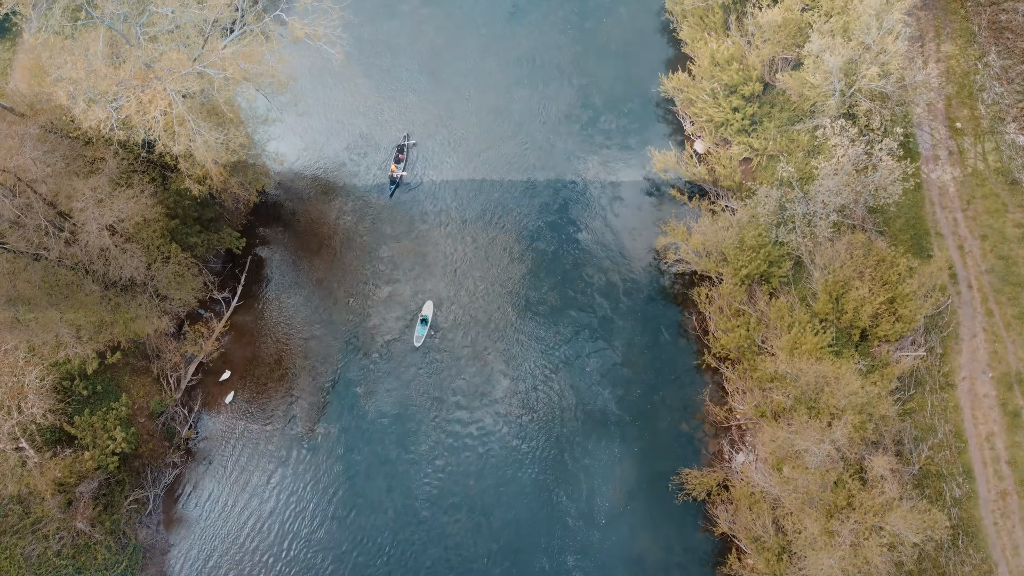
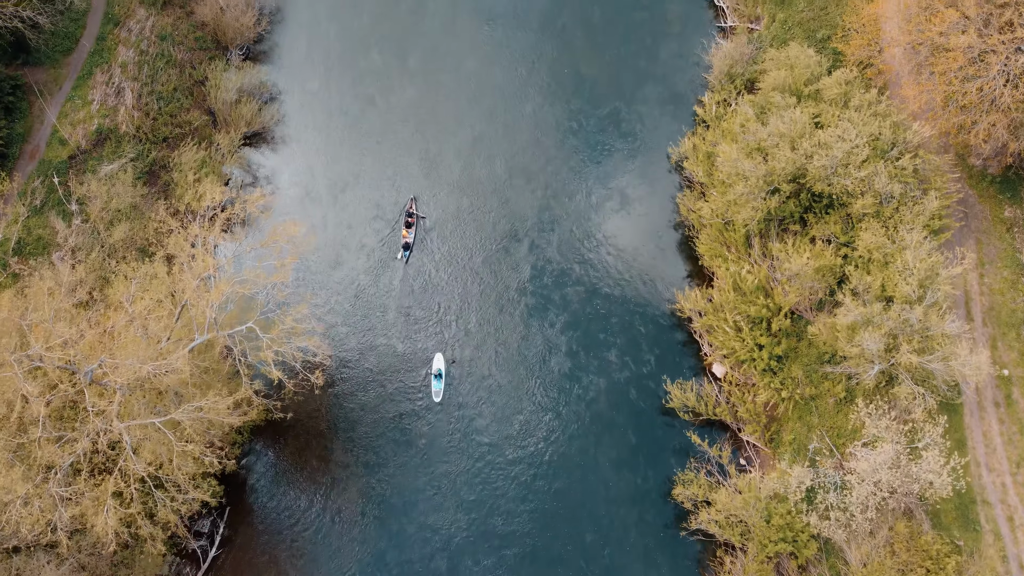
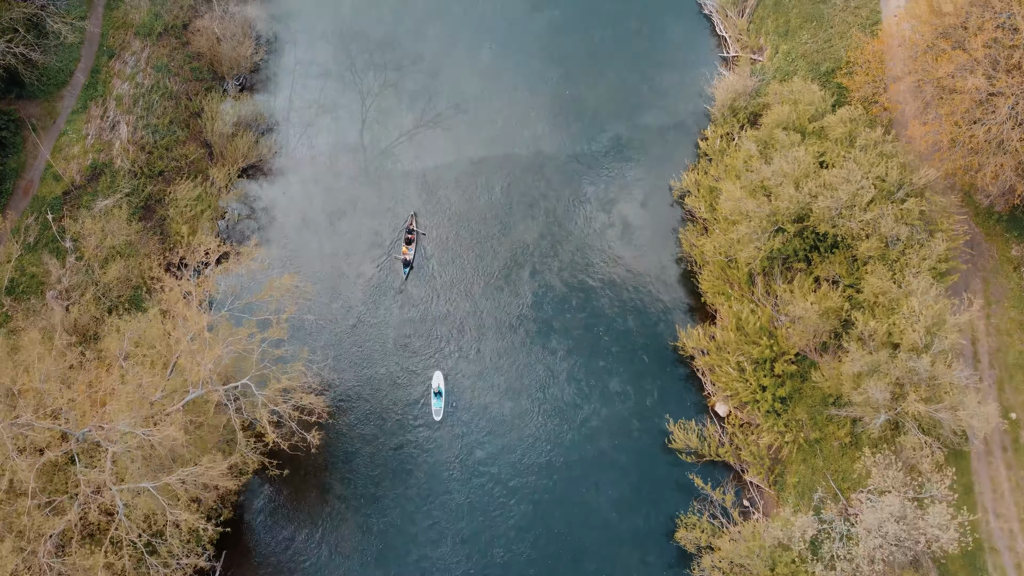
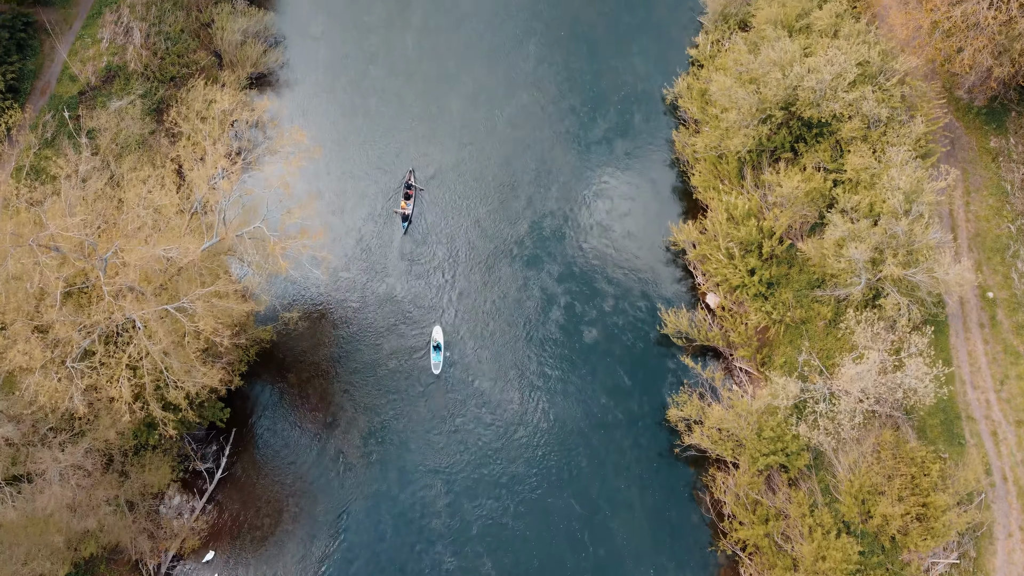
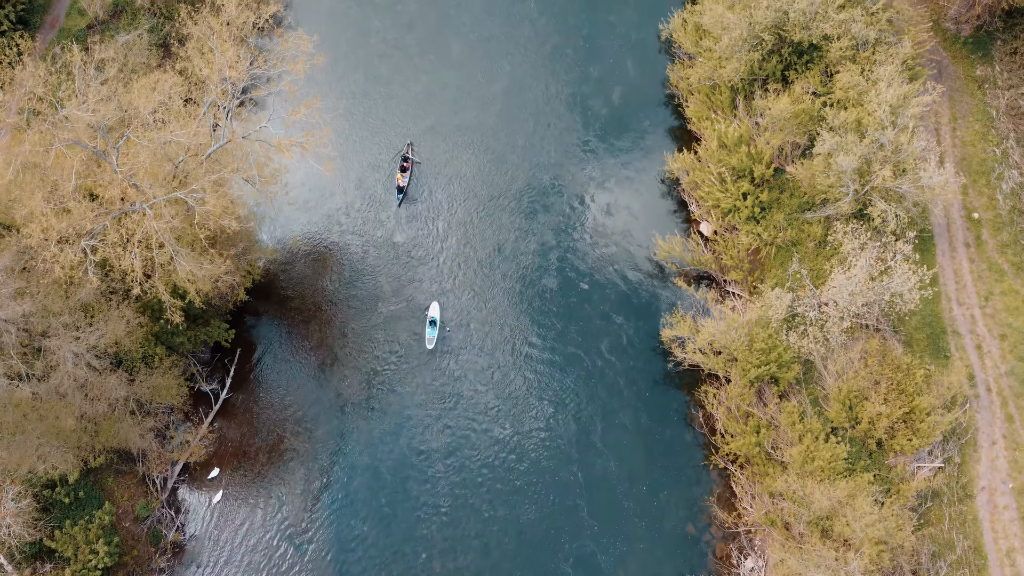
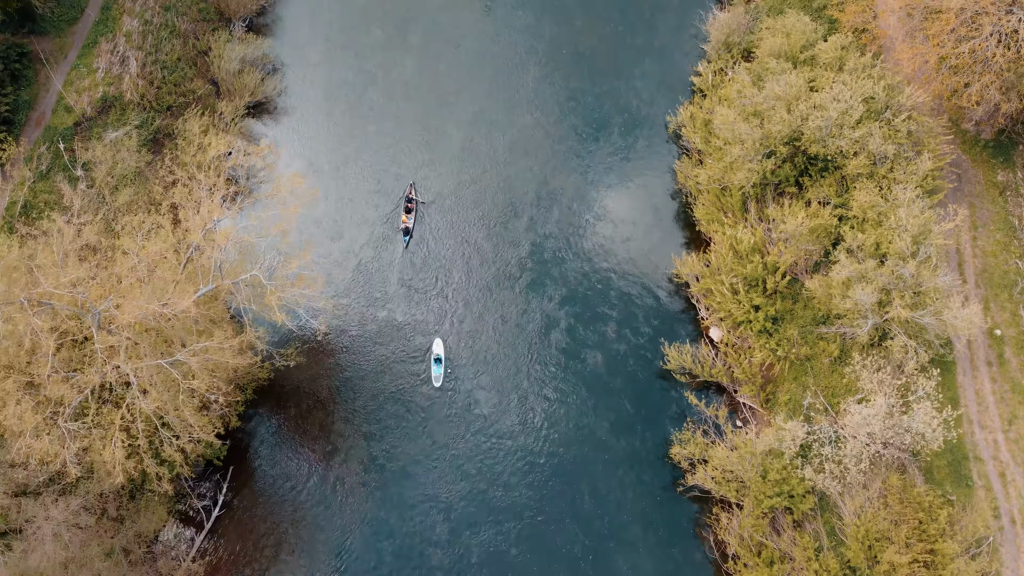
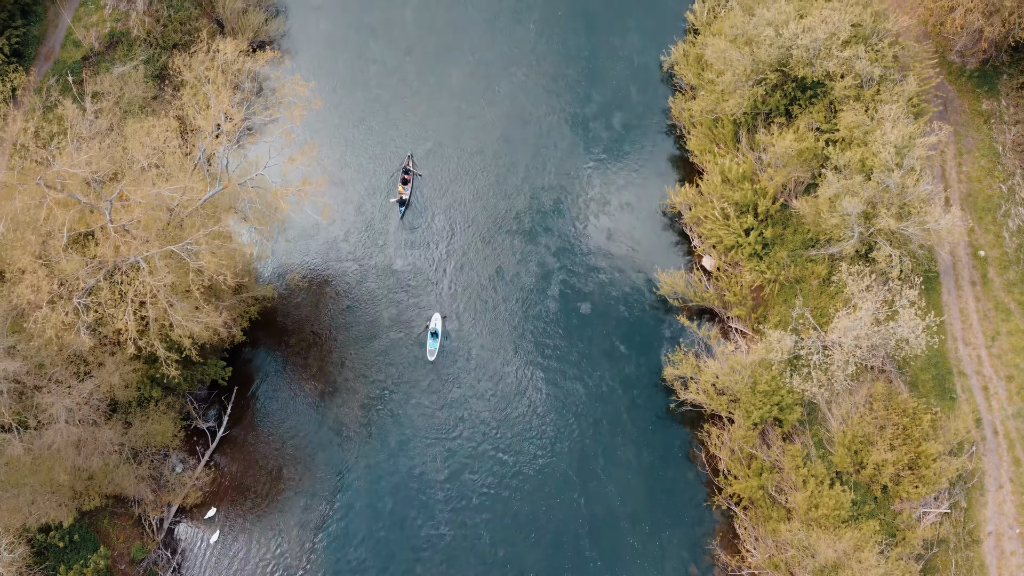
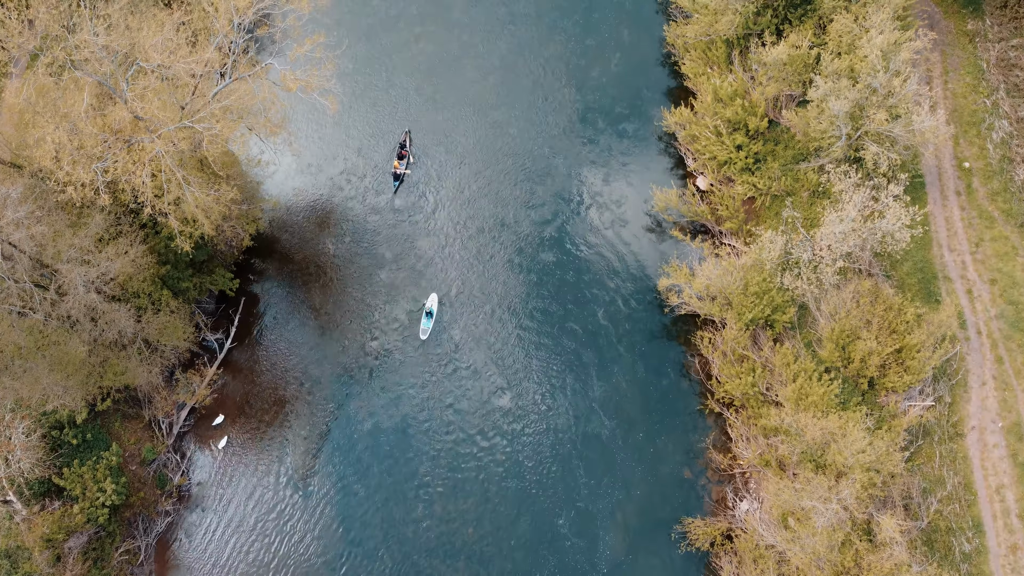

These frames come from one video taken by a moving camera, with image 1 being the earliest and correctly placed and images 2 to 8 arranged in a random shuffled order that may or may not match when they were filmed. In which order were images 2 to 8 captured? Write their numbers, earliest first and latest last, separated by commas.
8, 5, 7, 4, 6, 2, 3
